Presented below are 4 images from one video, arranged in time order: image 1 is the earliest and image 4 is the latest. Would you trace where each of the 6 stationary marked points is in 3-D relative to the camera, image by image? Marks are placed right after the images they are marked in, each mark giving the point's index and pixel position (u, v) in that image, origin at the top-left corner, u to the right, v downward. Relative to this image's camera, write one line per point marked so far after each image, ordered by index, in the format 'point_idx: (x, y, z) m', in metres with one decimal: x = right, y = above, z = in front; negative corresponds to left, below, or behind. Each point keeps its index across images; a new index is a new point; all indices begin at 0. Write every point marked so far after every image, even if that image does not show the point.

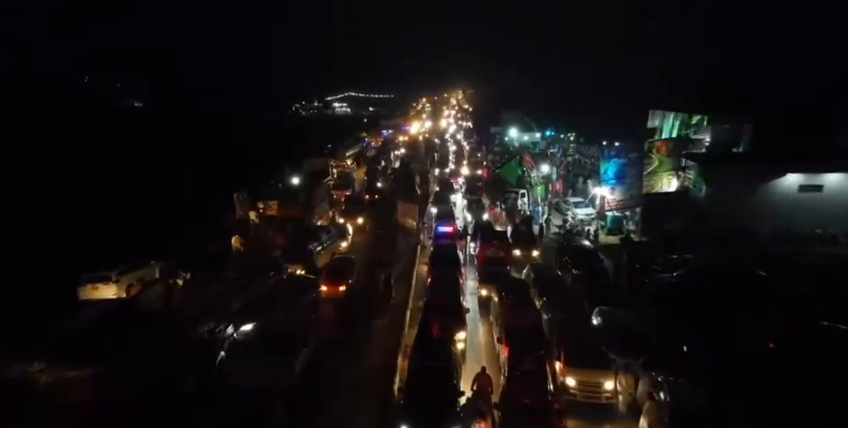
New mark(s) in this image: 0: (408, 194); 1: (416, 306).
0: (-0.7, +0.7, +19.0) m
1: (-0.2, -2.0, +9.6) m
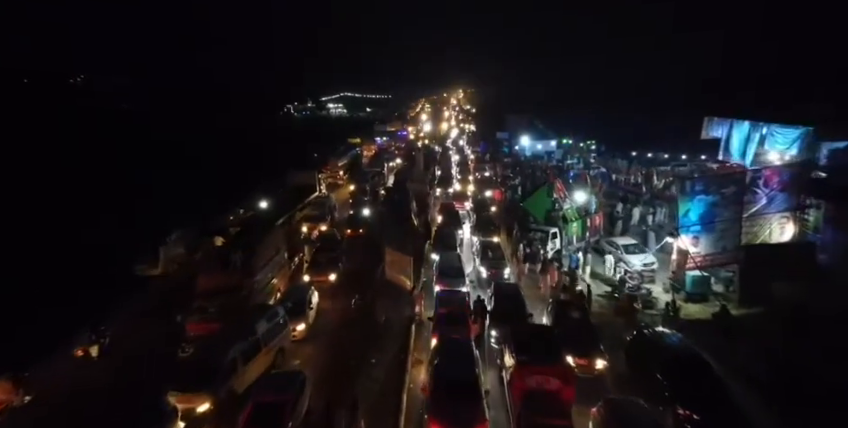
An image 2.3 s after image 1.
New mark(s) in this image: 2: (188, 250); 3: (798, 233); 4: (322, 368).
0: (-0.8, -0.6, +14.5) m
1: (-0.2, -3.3, +5.2) m
2: (-6.7, -1.0, +12.9) m
3: (+7.9, -0.4, +9.6) m
4: (-1.8, -2.6, +7.9) m
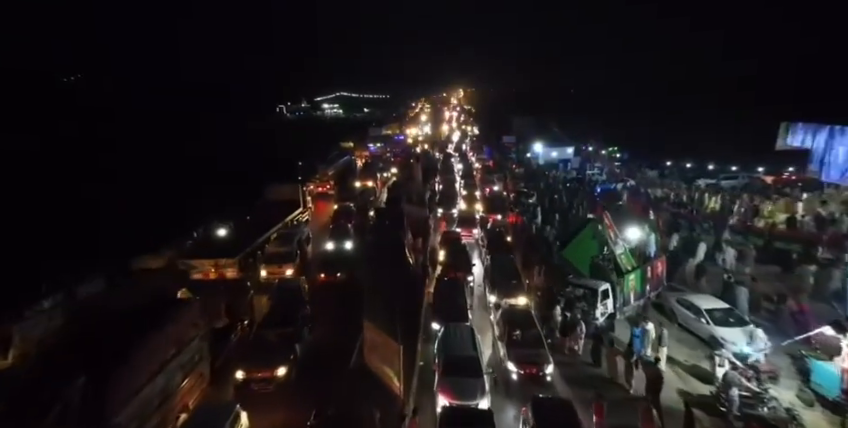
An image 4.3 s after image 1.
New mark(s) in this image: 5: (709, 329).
0: (-0.9, -1.7, +10.6) m
1: (-0.3, -4.3, +1.3) m
2: (-6.8, -2.0, +9.0) m
3: (+7.9, -1.4, +5.7) m
4: (-1.8, -3.6, +4.0) m
5: (+5.1, -2.1, +8.0) m
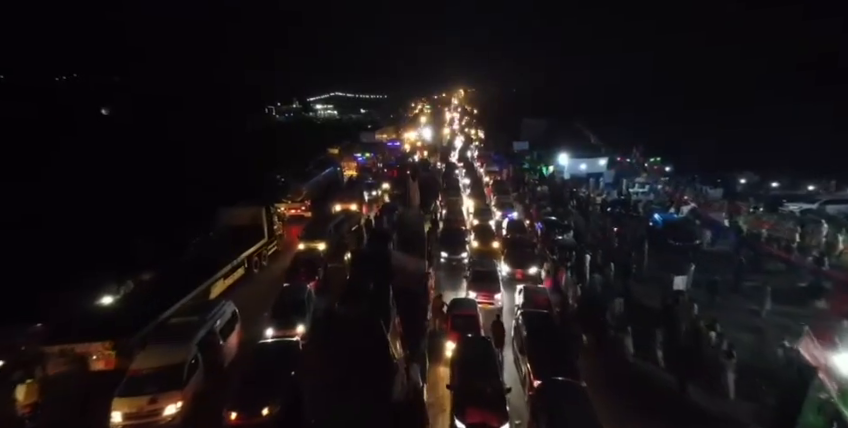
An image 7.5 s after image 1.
0: (-0.9, -2.9, +5.2) m
1: (-0.4, -5.6, -4.2) m
2: (-6.8, -3.3, +3.5) m
3: (+7.8, -2.7, +0.2) m
4: (-1.9, -4.9, -1.5) m
5: (+5.1, -3.4, +2.6) m
